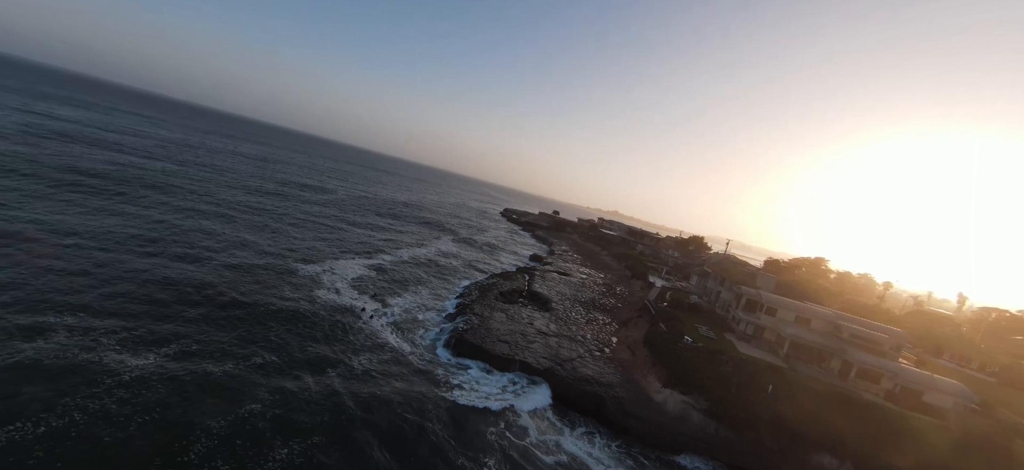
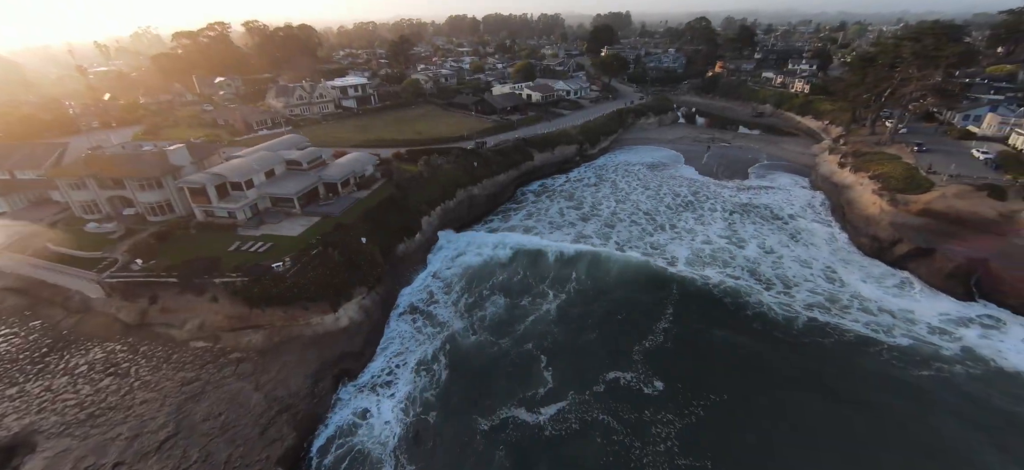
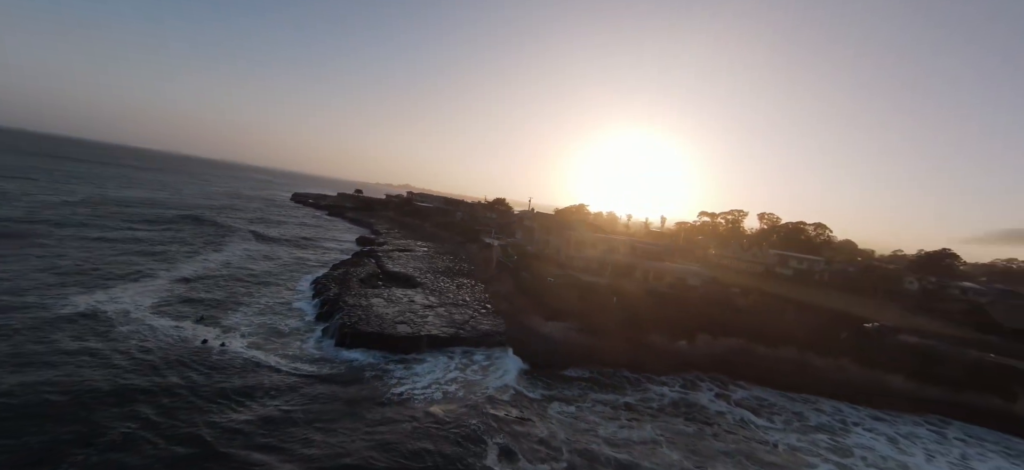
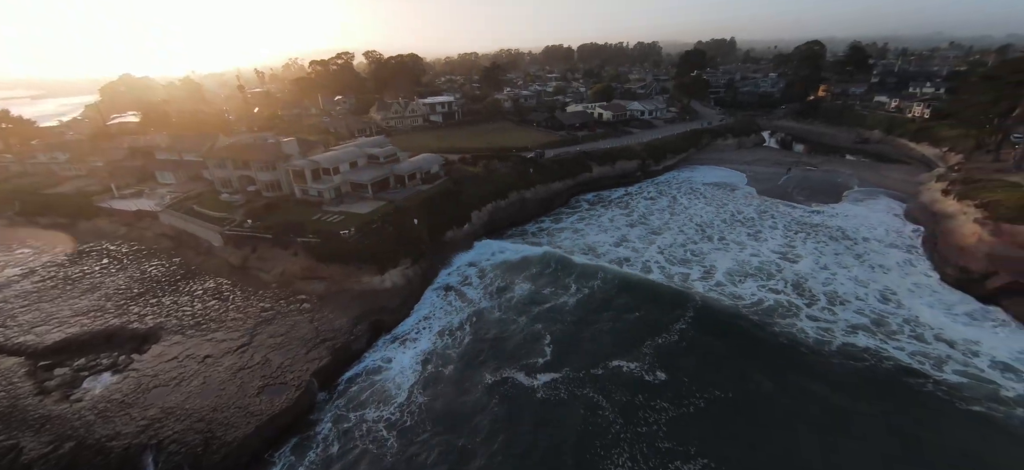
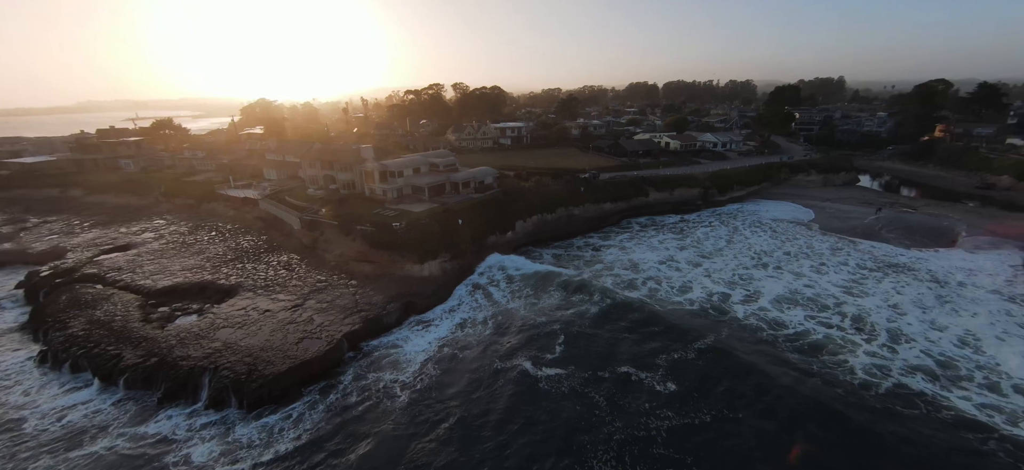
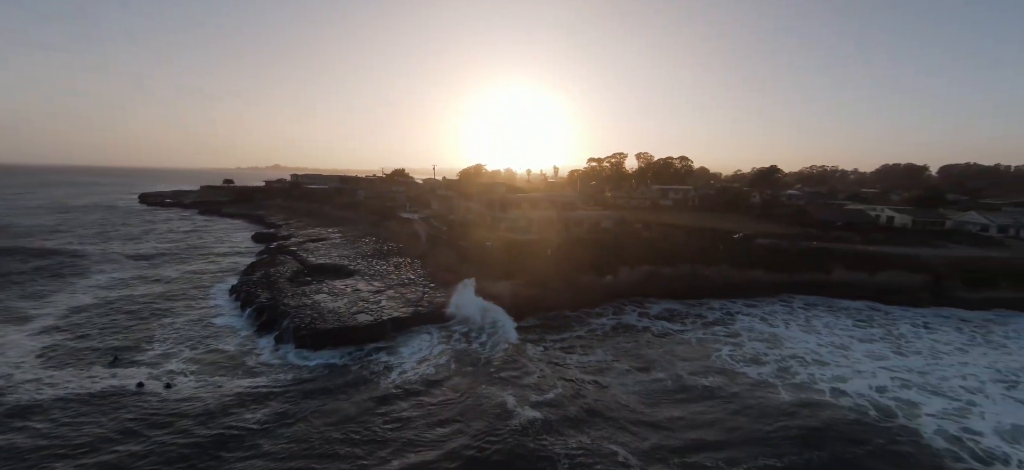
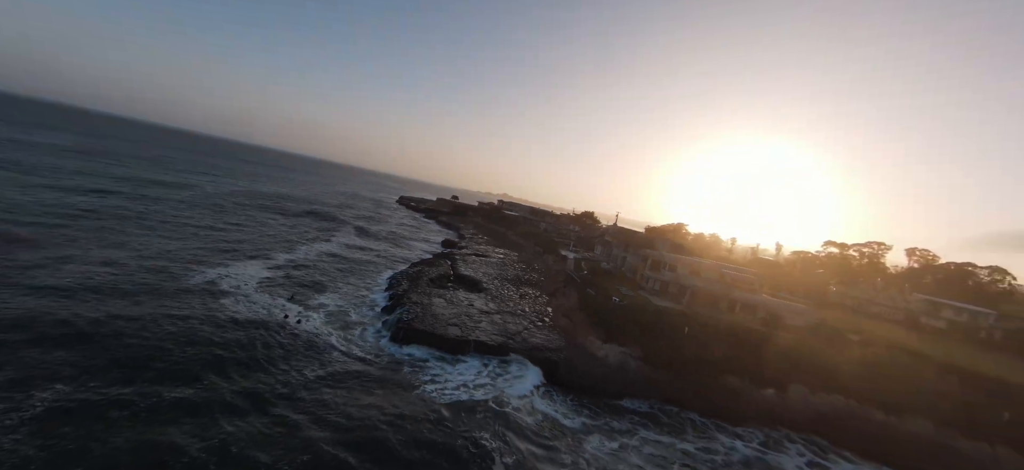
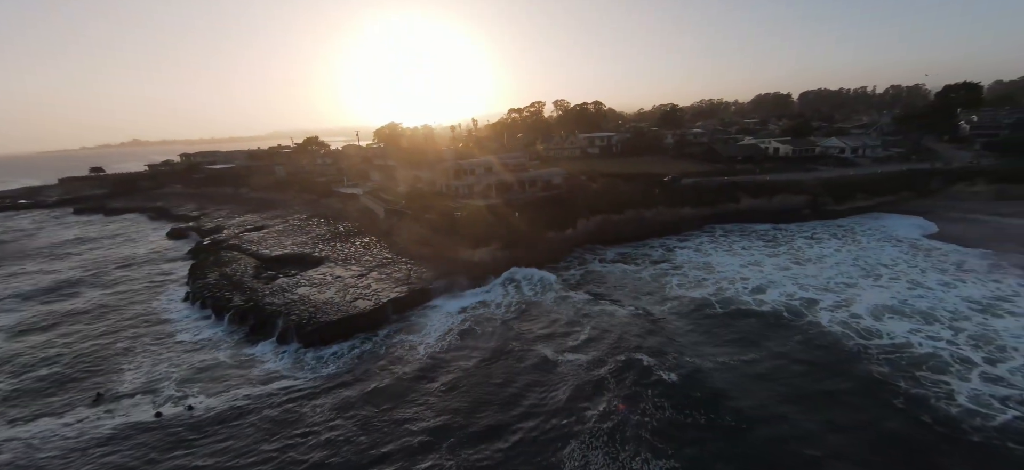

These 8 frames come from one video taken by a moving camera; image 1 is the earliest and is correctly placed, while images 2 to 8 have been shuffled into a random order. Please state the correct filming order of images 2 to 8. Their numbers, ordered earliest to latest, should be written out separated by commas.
7, 3, 6, 8, 5, 4, 2
